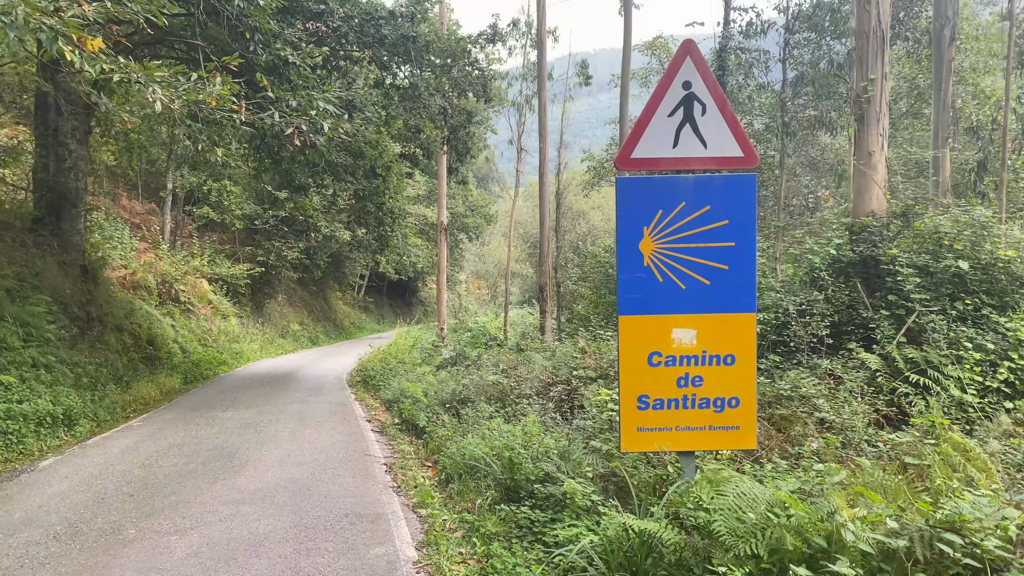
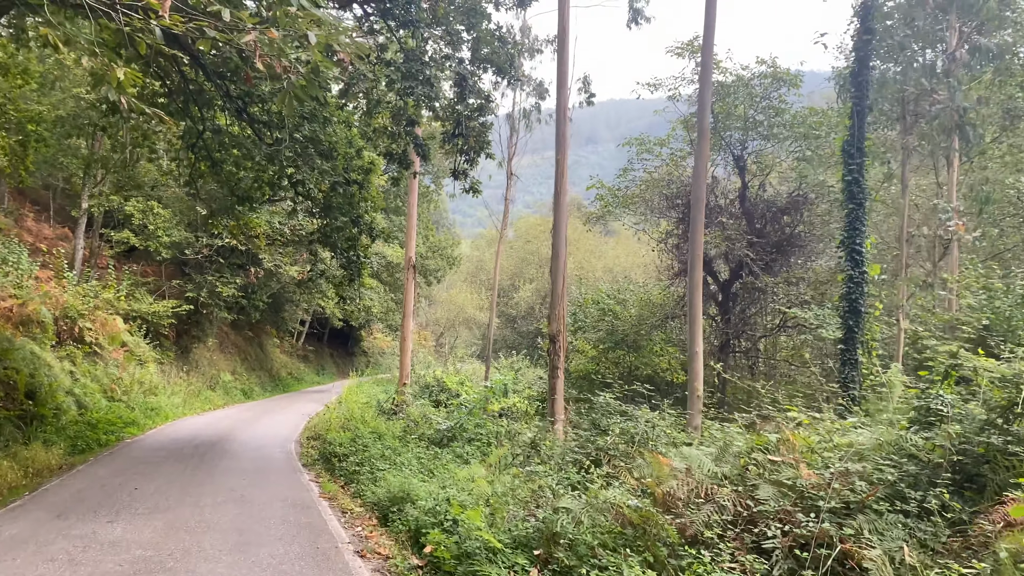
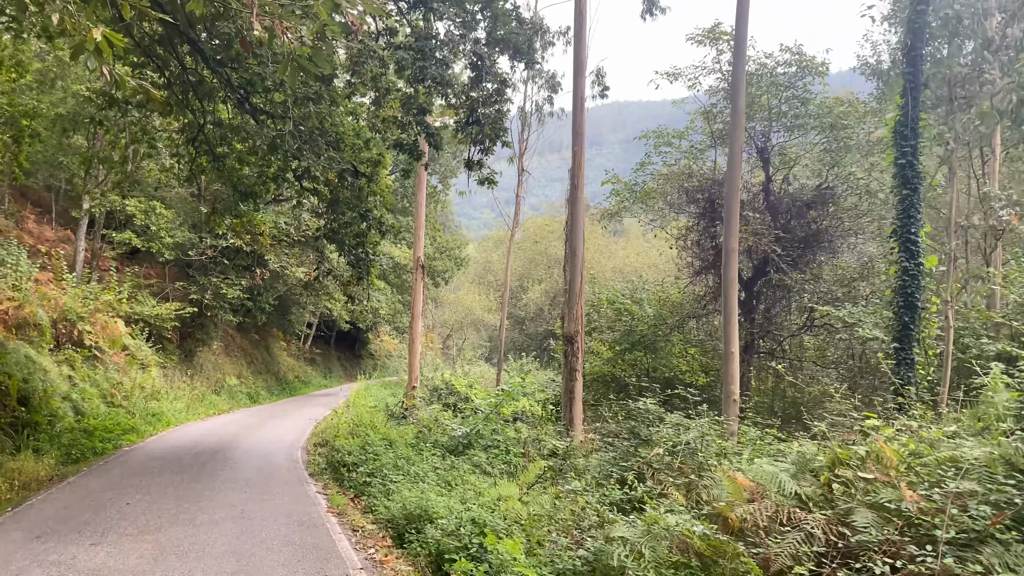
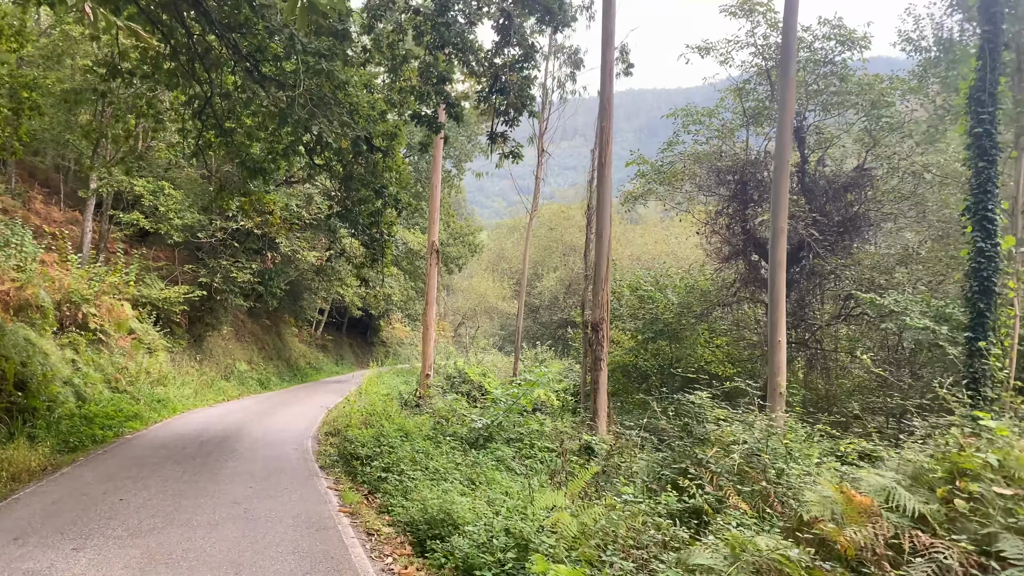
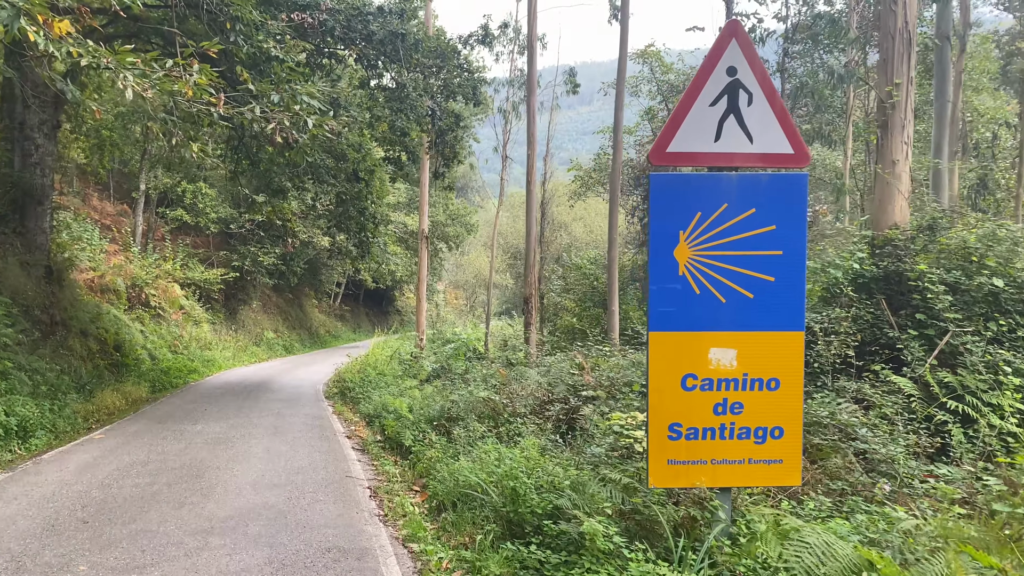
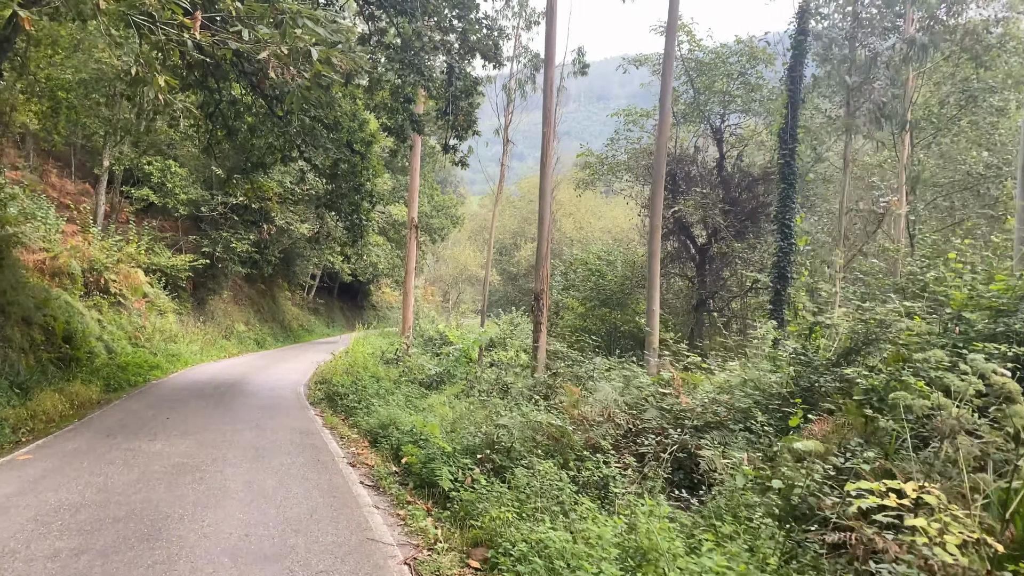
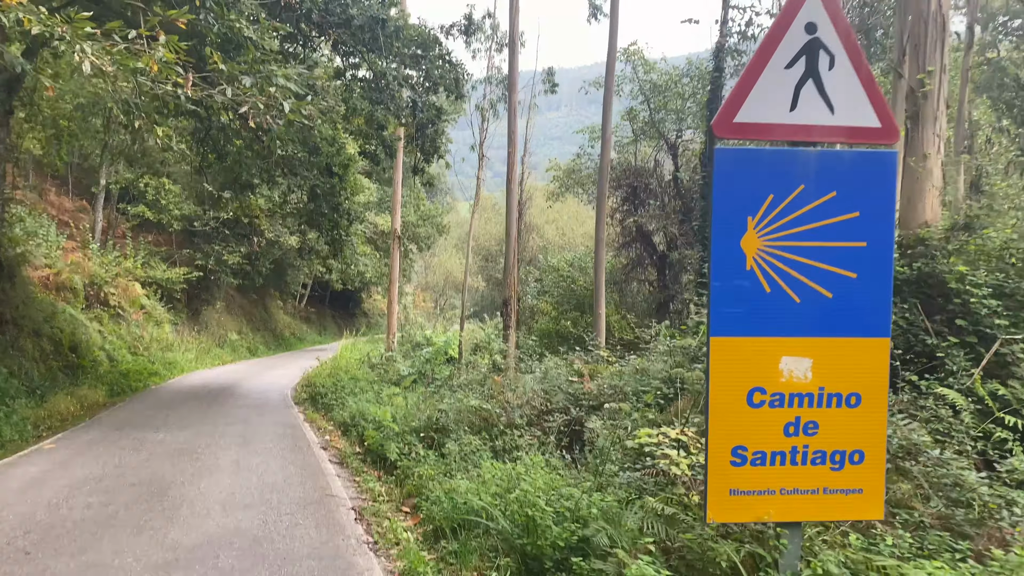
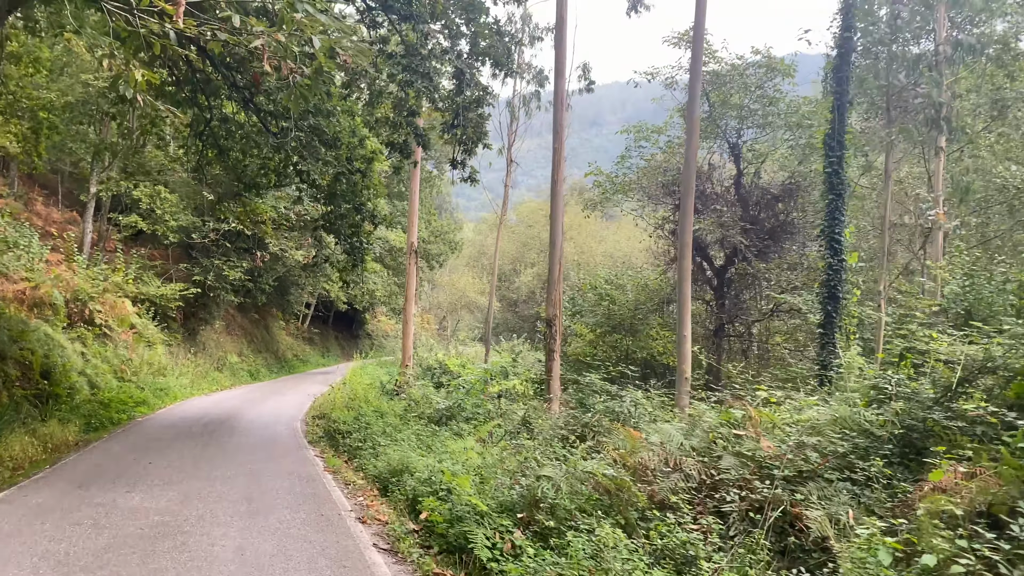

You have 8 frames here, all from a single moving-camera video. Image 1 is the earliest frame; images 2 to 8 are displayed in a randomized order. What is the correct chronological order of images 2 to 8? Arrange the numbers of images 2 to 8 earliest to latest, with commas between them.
5, 7, 6, 8, 2, 3, 4
